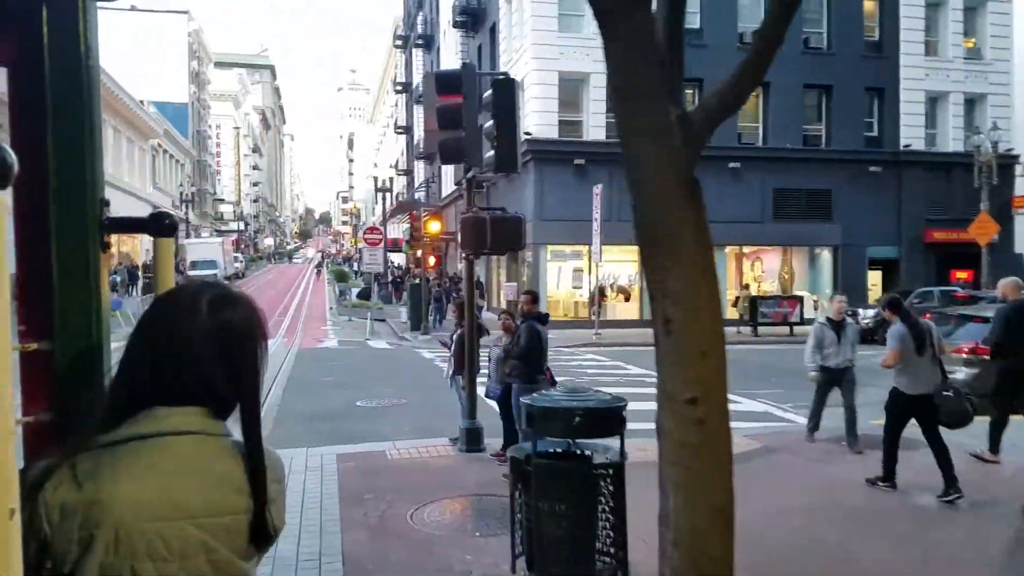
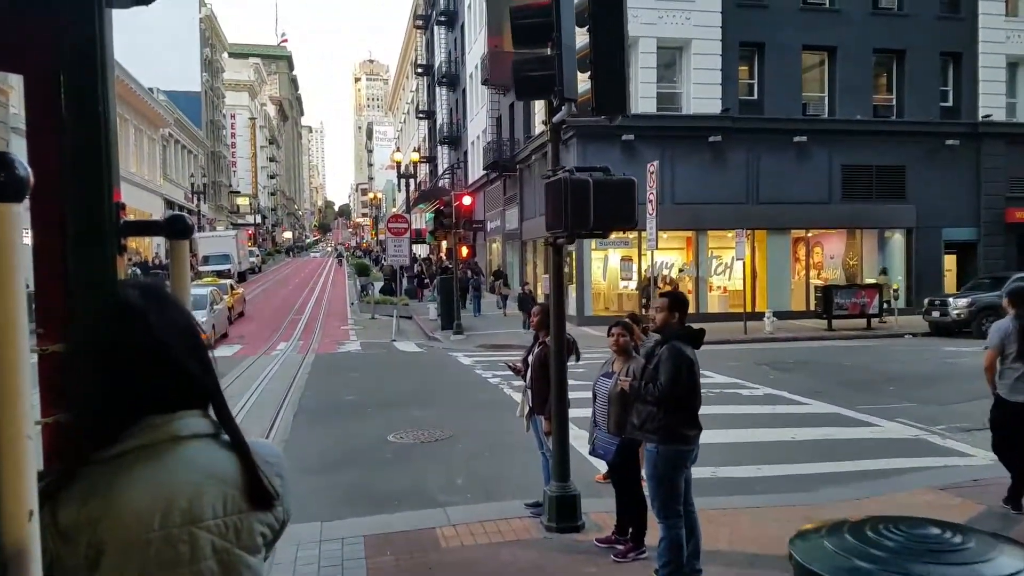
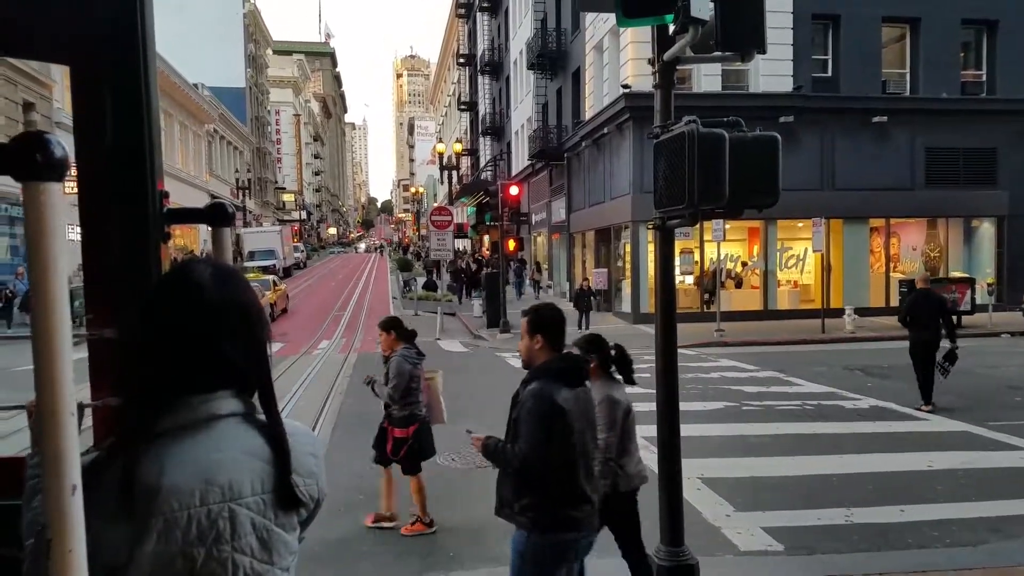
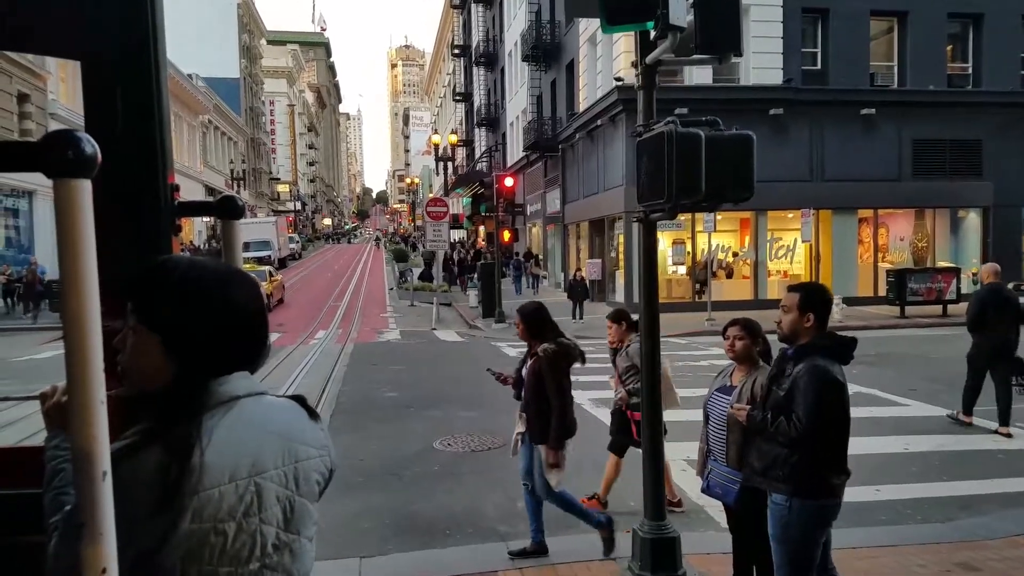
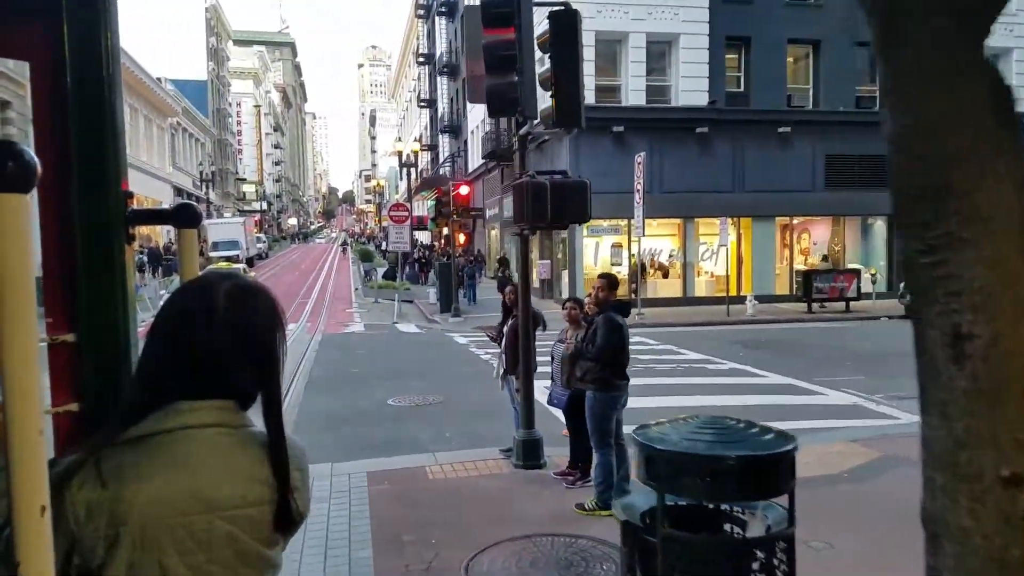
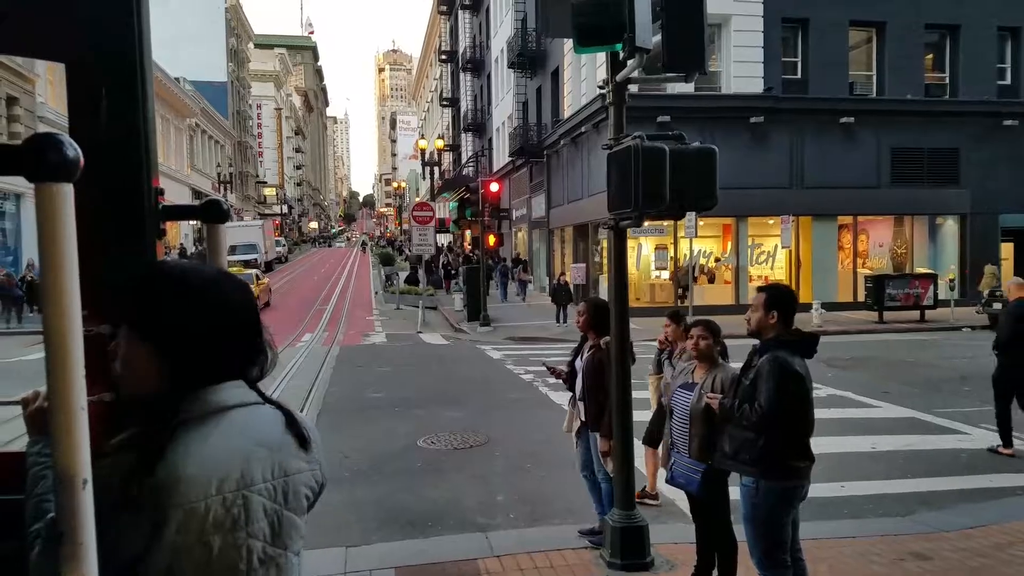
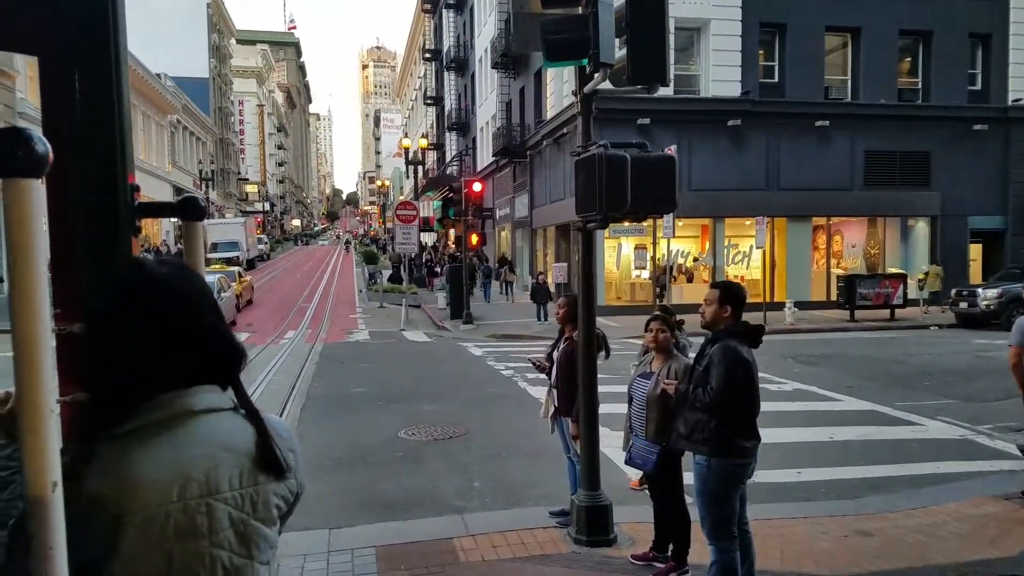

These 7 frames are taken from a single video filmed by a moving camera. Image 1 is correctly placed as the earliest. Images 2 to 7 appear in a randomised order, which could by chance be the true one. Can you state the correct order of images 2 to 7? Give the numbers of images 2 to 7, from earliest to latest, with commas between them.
5, 2, 7, 6, 4, 3
